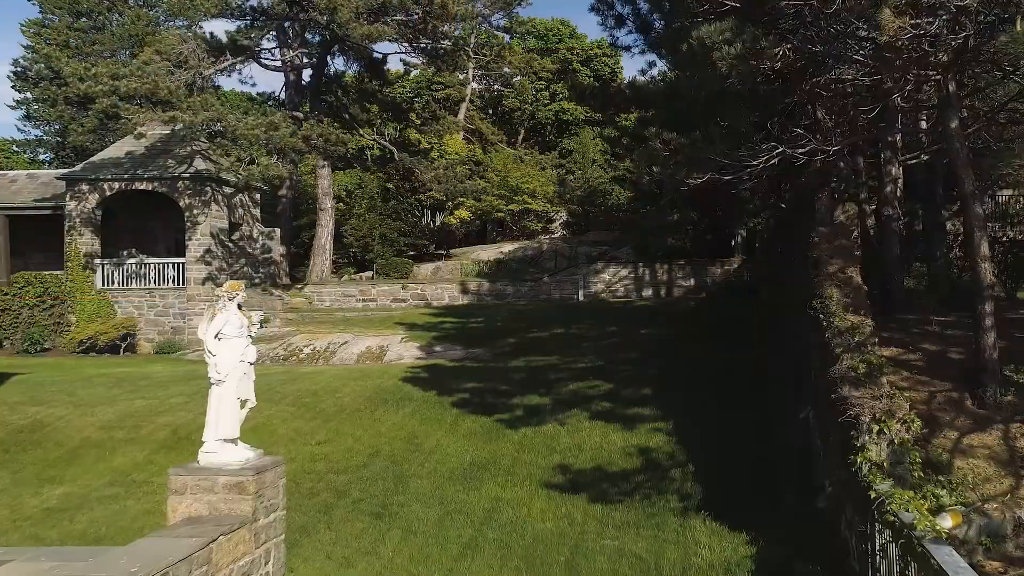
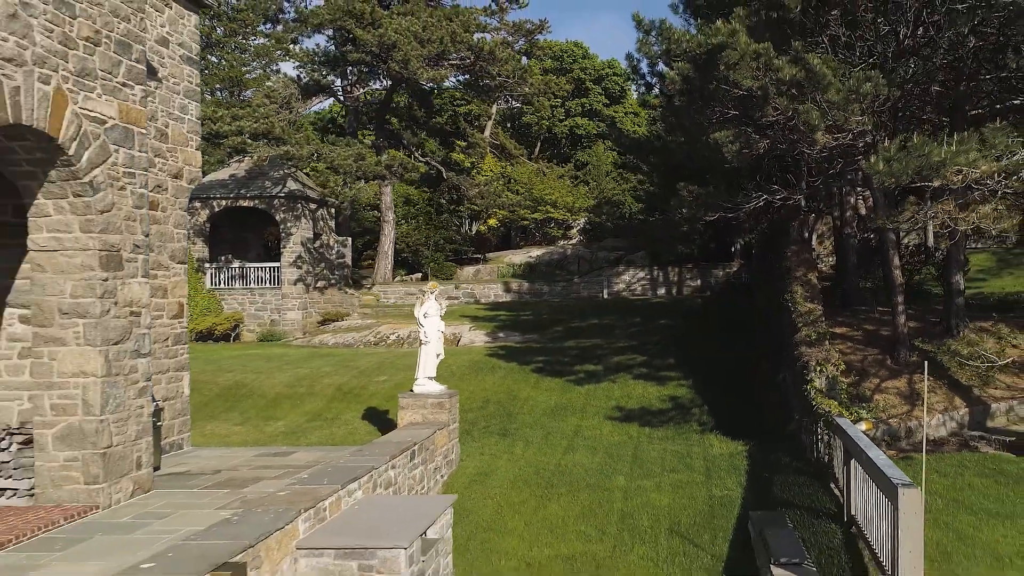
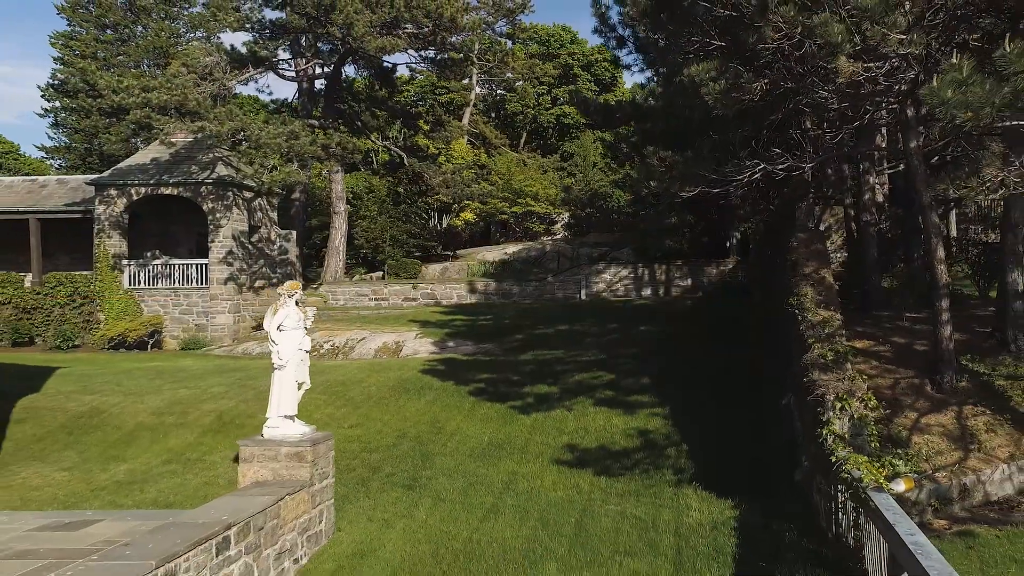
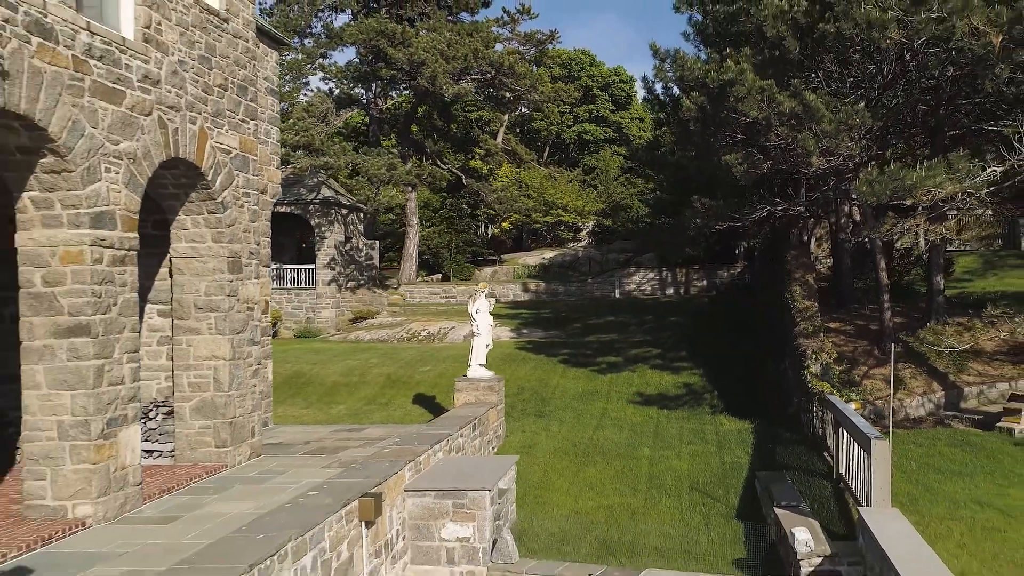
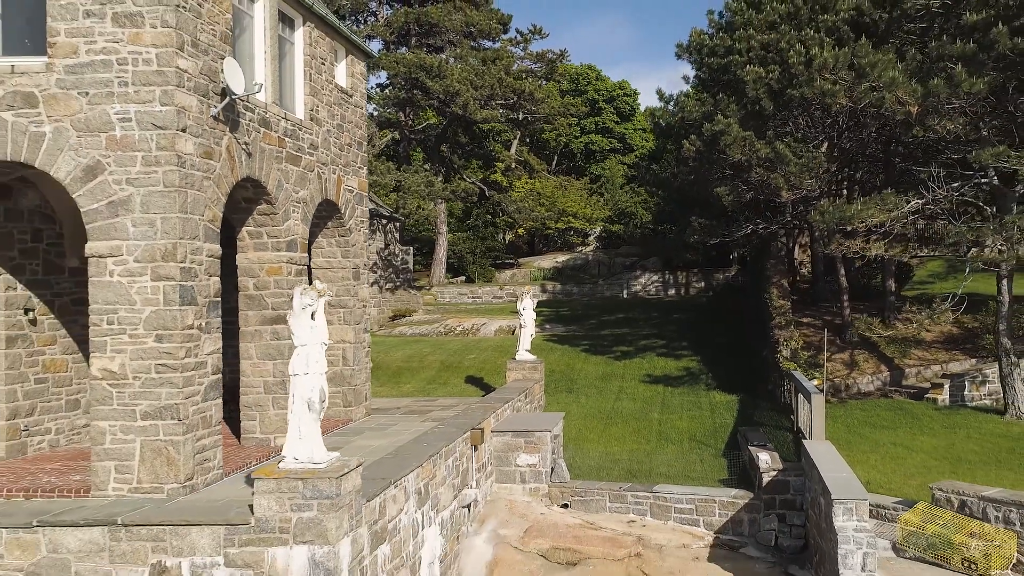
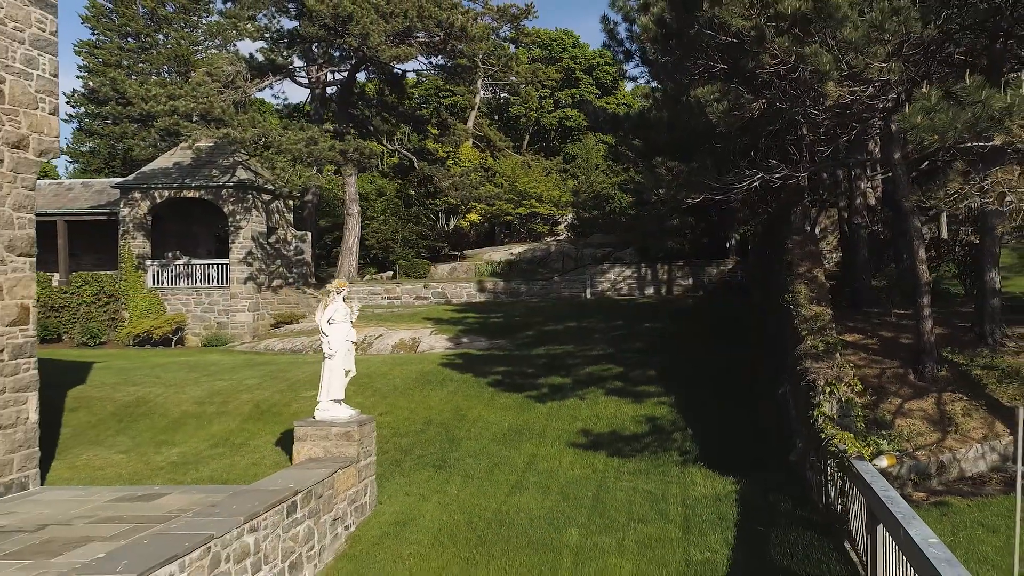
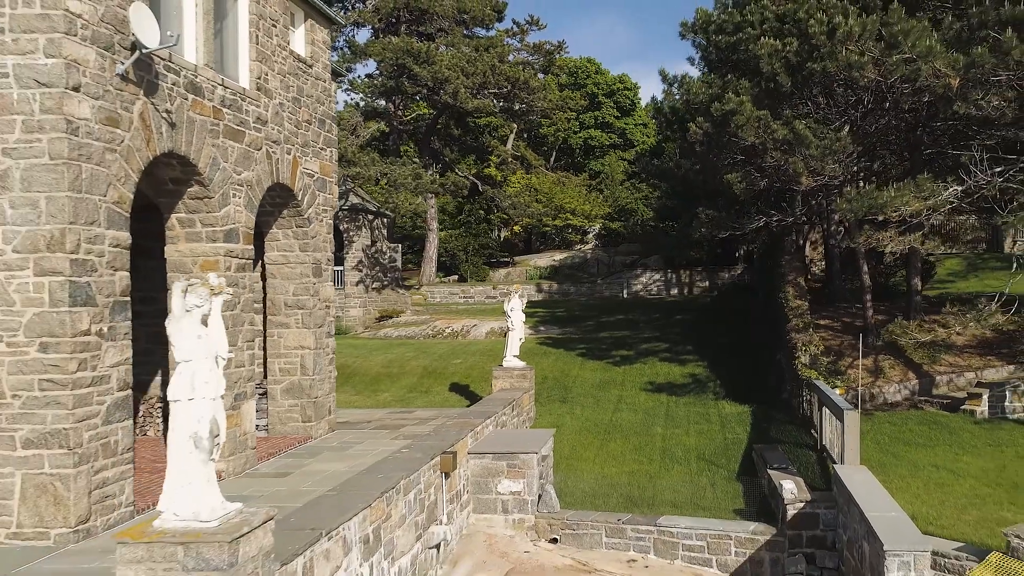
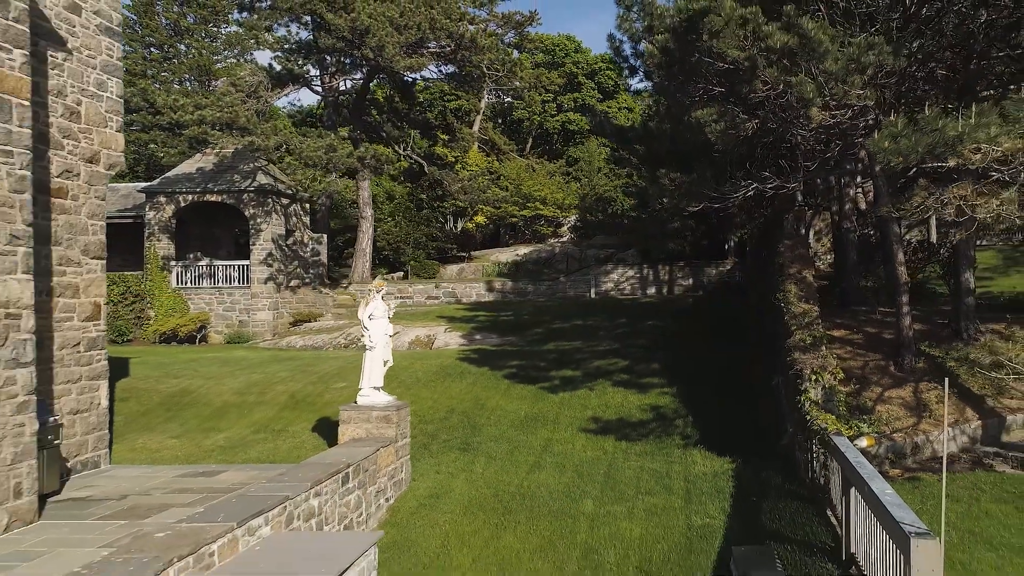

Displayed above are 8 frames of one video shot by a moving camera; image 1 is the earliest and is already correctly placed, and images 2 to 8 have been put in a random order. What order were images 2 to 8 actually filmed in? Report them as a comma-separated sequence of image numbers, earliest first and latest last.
3, 6, 8, 2, 4, 7, 5
